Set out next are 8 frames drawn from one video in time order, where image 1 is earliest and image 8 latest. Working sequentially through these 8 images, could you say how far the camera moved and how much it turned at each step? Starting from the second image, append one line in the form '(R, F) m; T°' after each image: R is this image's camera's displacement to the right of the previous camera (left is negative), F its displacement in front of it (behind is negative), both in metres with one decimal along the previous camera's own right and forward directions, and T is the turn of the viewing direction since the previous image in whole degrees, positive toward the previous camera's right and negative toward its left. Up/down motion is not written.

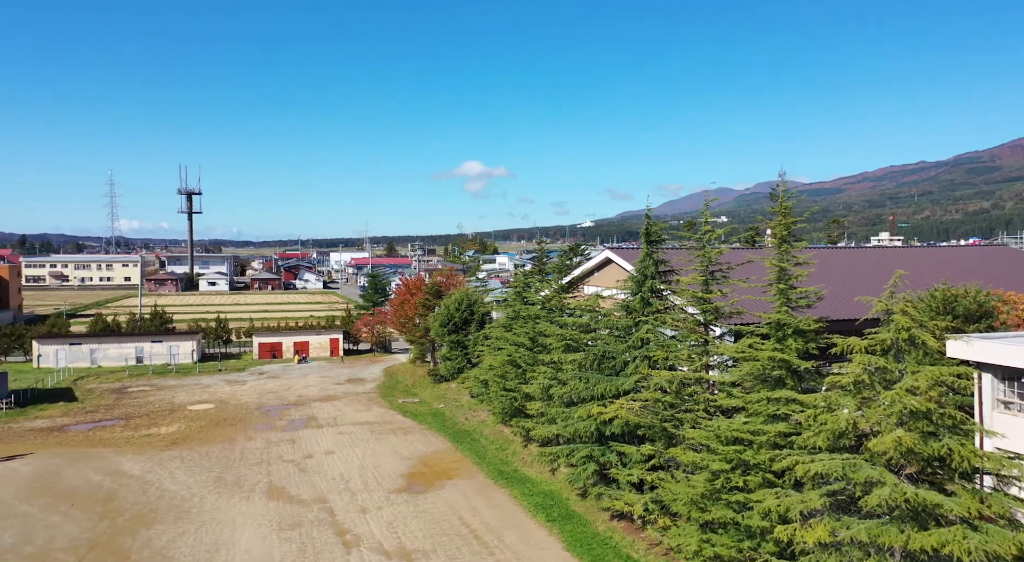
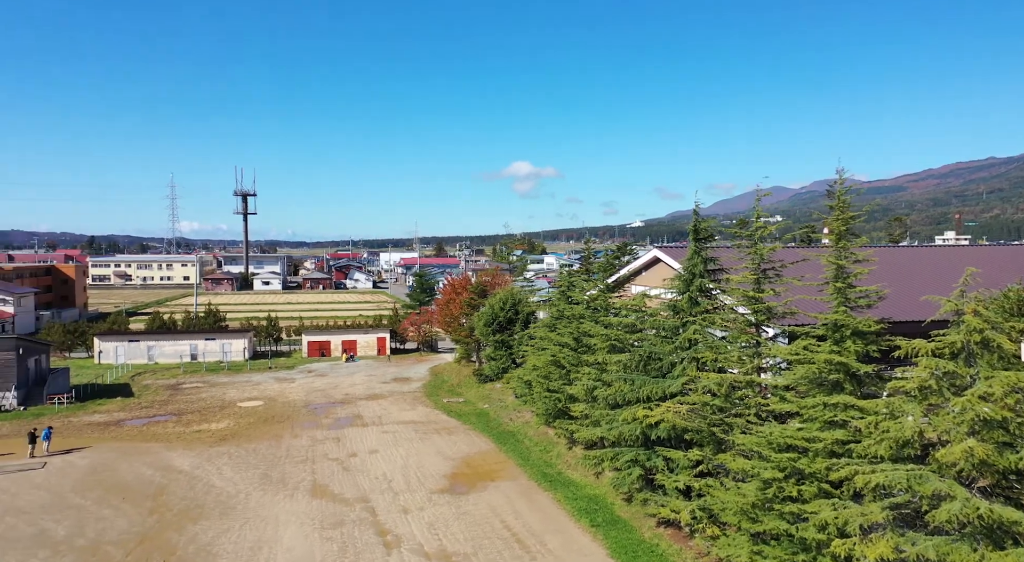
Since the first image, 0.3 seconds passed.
(+0.1, +0.3) m; -4°
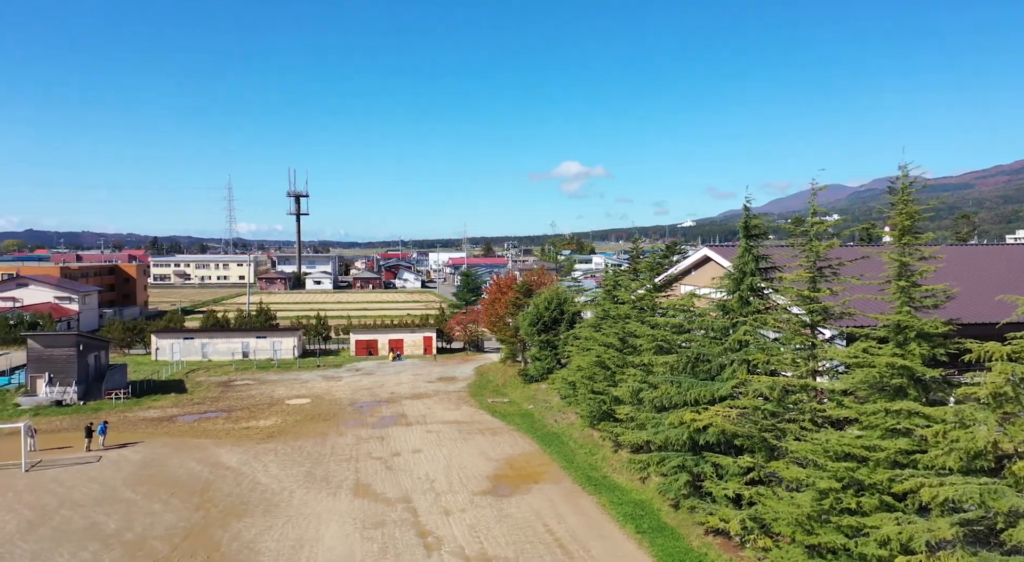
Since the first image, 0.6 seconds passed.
(+0.1, +0.3) m; -4°
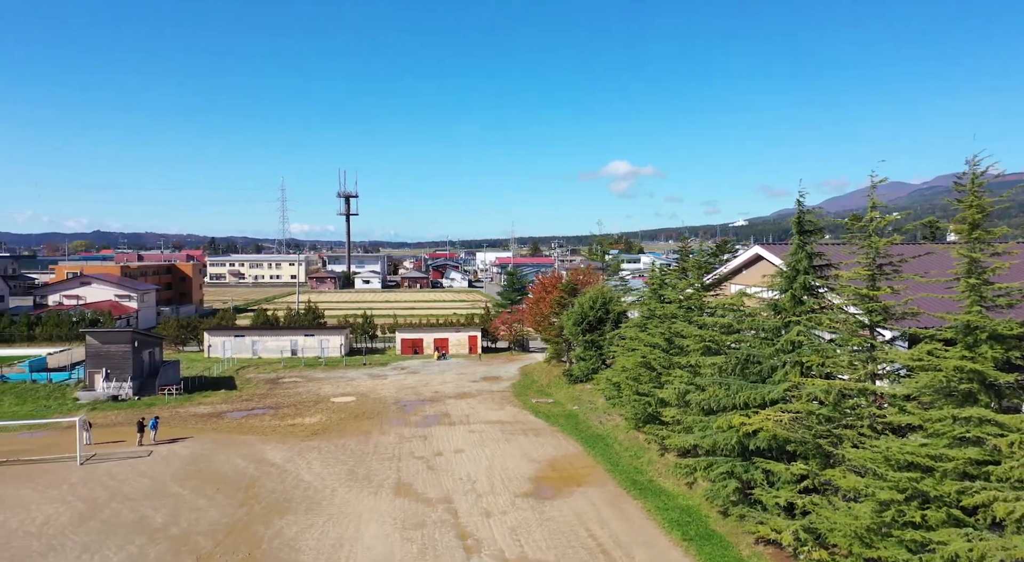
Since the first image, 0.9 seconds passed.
(+0.1, +0.3) m; -4°
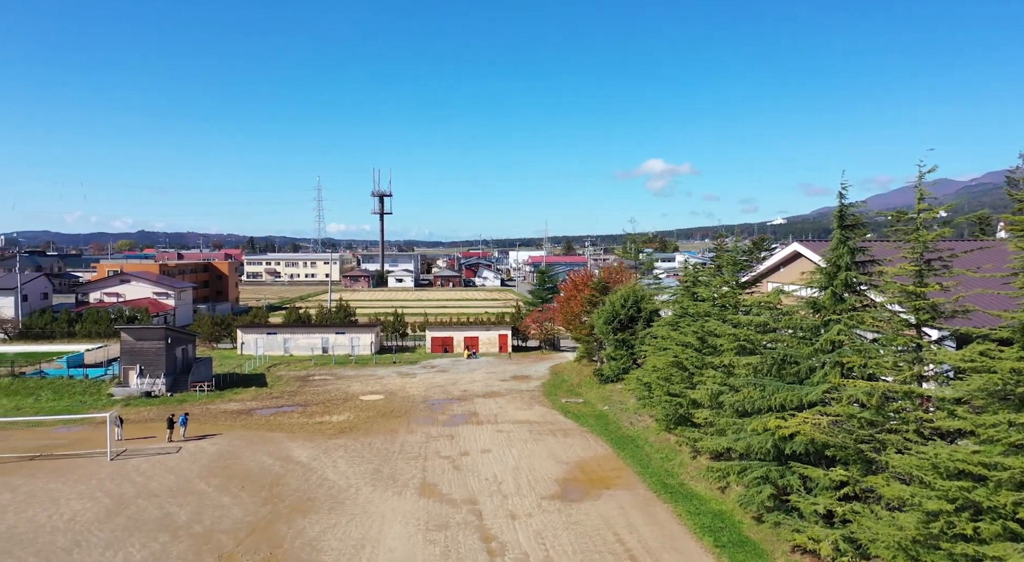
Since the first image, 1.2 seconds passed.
(+0.2, +0.3) m; -3°
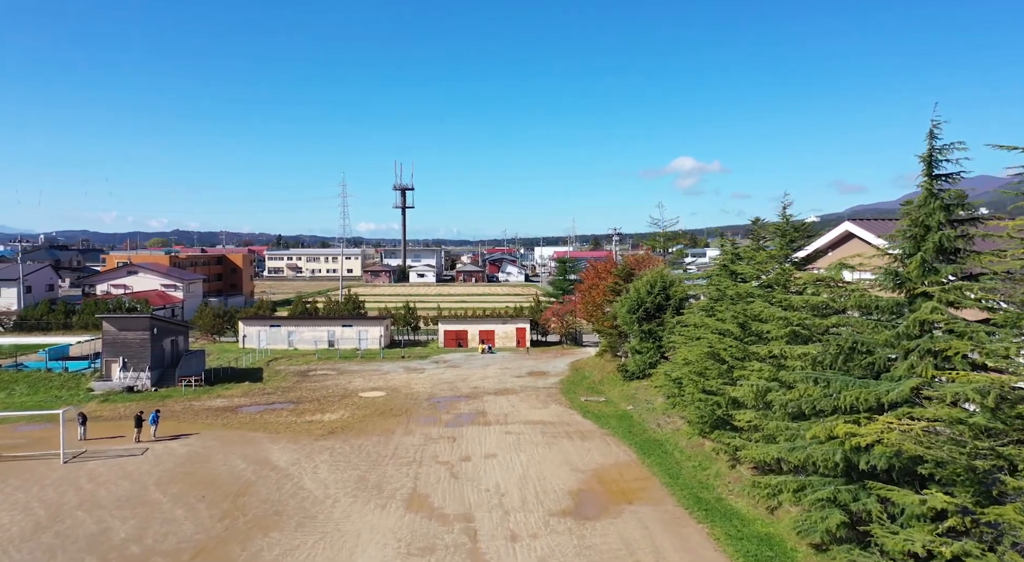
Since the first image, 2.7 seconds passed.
(+0.5, +2.2) m; -3°
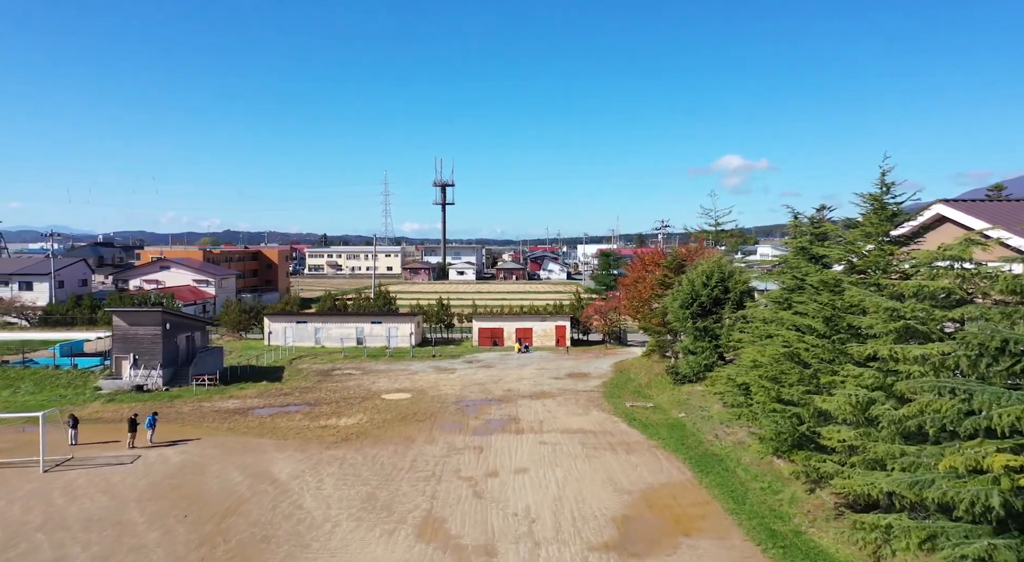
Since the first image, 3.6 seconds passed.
(+0.2, +2.1) m; -4°
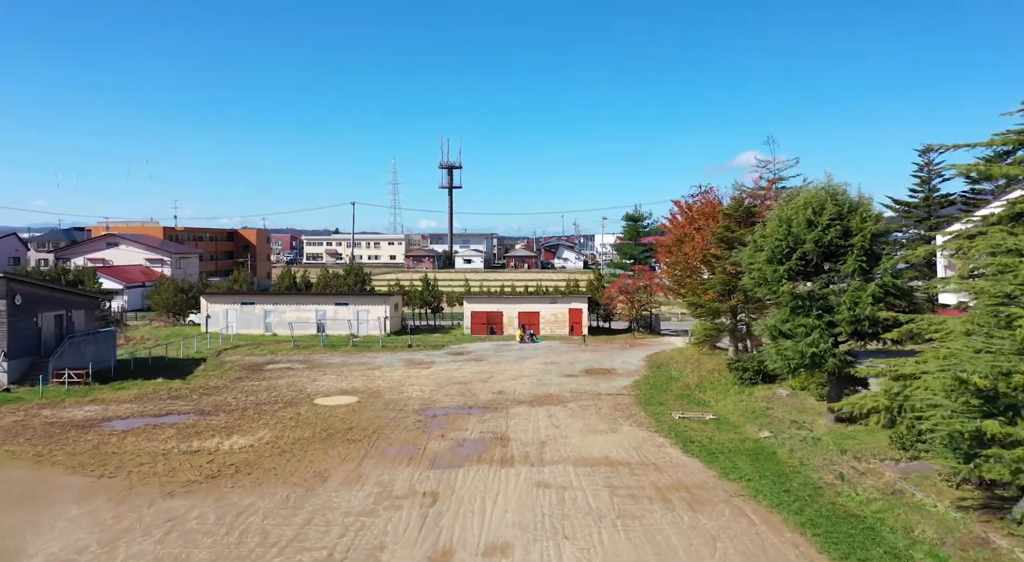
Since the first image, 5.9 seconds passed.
(+0.5, +6.1) m; -2°
